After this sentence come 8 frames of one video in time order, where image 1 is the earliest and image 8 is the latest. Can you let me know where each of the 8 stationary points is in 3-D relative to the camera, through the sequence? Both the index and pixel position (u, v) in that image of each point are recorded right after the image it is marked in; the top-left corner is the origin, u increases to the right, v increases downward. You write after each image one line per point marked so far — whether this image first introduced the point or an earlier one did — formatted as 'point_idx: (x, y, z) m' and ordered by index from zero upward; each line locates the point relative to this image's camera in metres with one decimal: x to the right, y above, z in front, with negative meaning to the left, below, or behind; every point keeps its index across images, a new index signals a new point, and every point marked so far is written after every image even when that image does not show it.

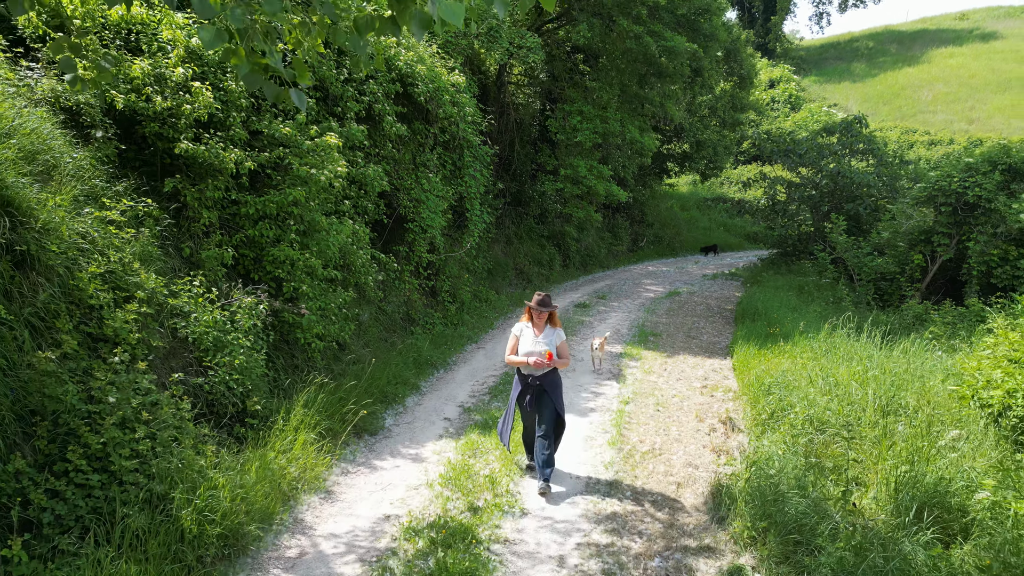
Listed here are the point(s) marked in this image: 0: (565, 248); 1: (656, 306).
0: (+1.3, +1.0, +18.2) m
1: (+2.8, -0.4, +14.2) m
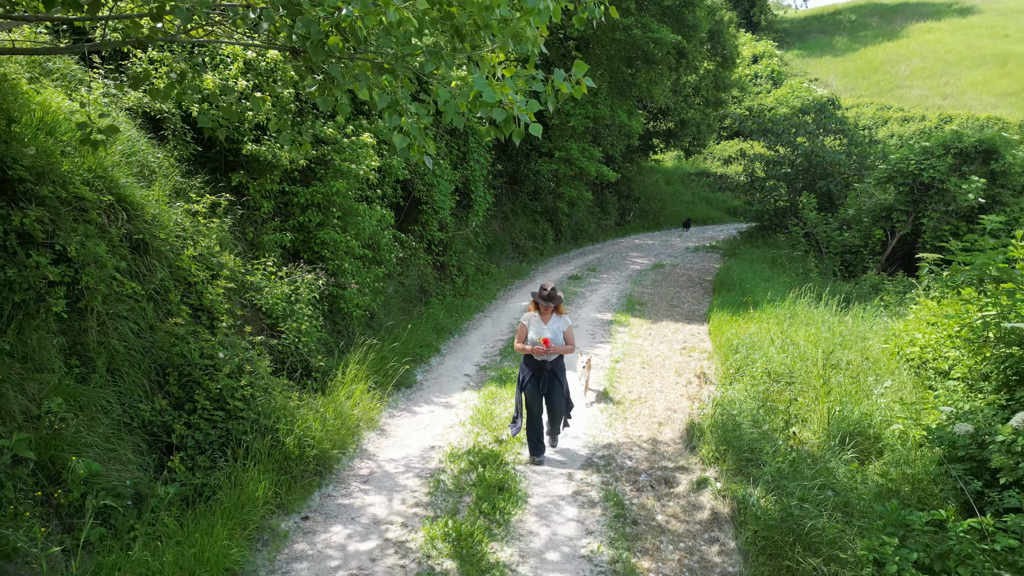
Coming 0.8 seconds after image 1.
0: (+1.2, +1.7, +19.5) m
1: (+2.7, +0.2, +15.6) m
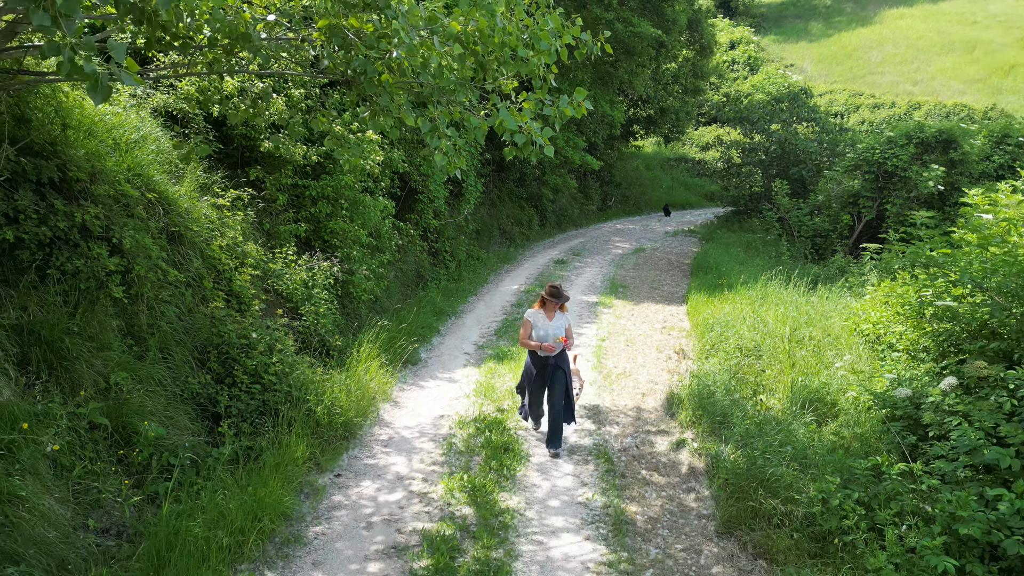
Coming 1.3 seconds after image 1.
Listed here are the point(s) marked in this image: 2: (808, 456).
0: (+0.8, +2.2, +20.2) m
1: (+2.5, +0.6, +16.4) m
2: (+2.2, -1.3, +5.5) m
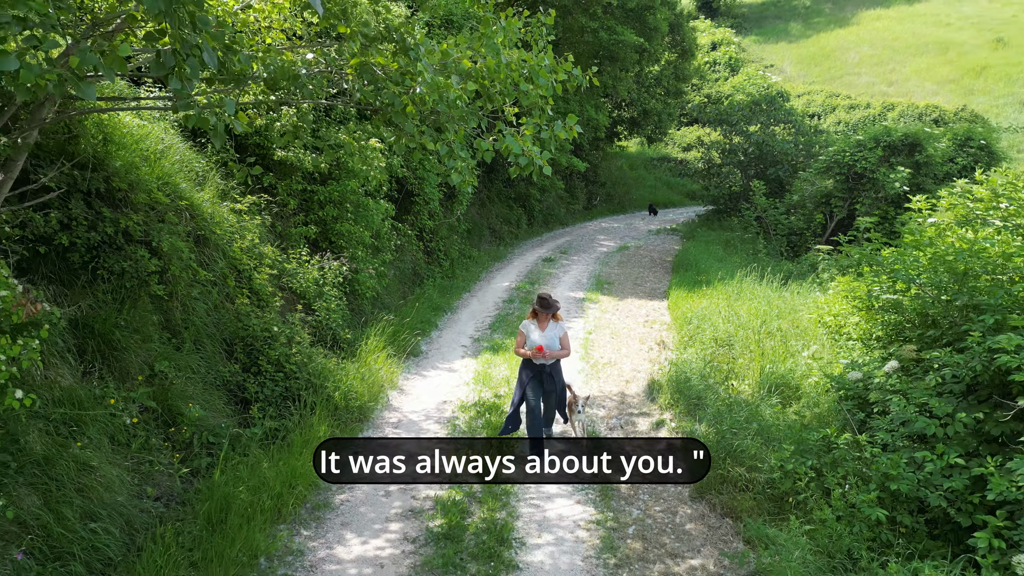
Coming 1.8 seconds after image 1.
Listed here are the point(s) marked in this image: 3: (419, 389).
0: (+0.5, +2.3, +20.9) m
1: (+2.2, +0.7, +17.1) m
2: (+2.2, -1.2, +6.2) m
3: (-1.0, -1.1, +8.1) m
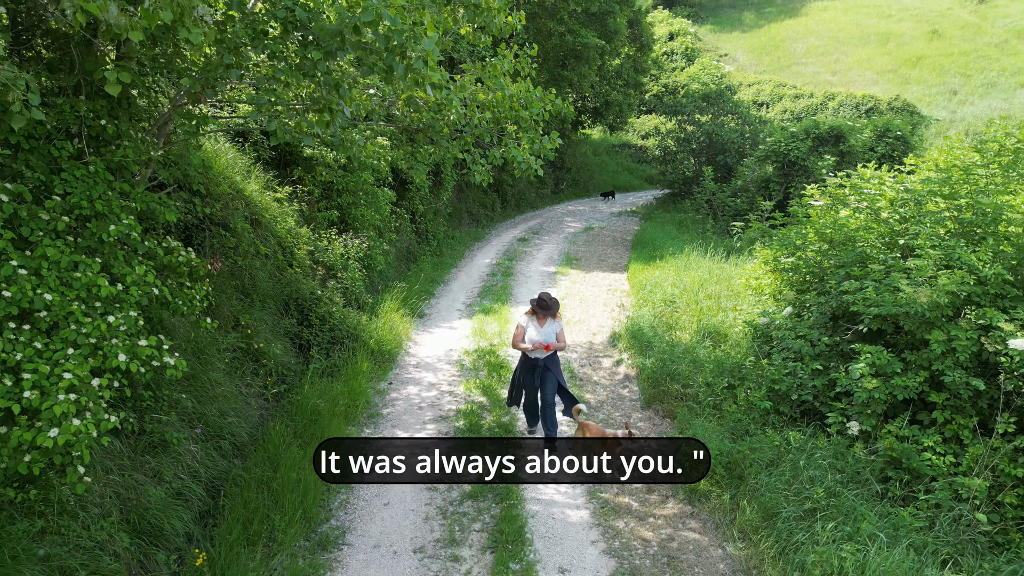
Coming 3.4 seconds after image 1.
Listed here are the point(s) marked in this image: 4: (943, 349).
0: (-0.3, +2.9, +22.9) m
1: (+1.7, +1.3, +19.3) m
2: (+2.1, -0.8, +8.4) m
3: (-1.1, -0.7, +10.1) m
4: (+3.4, -0.5, +5.8) m
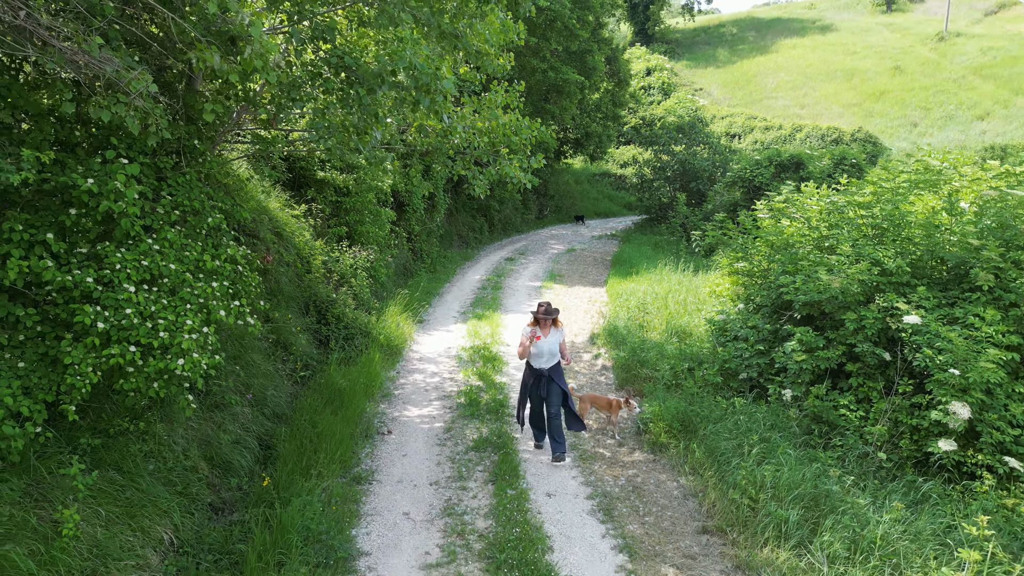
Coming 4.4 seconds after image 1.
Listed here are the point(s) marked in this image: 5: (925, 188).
0: (-0.7, +2.3, +24.4) m
1: (+1.3, +0.8, +20.7) m
2: (+2.0, -0.8, +9.8) m
3: (-1.3, -0.8, +11.4) m
4: (+3.3, -0.4, +7.3) m
5: (+4.7, +1.1, +8.5) m
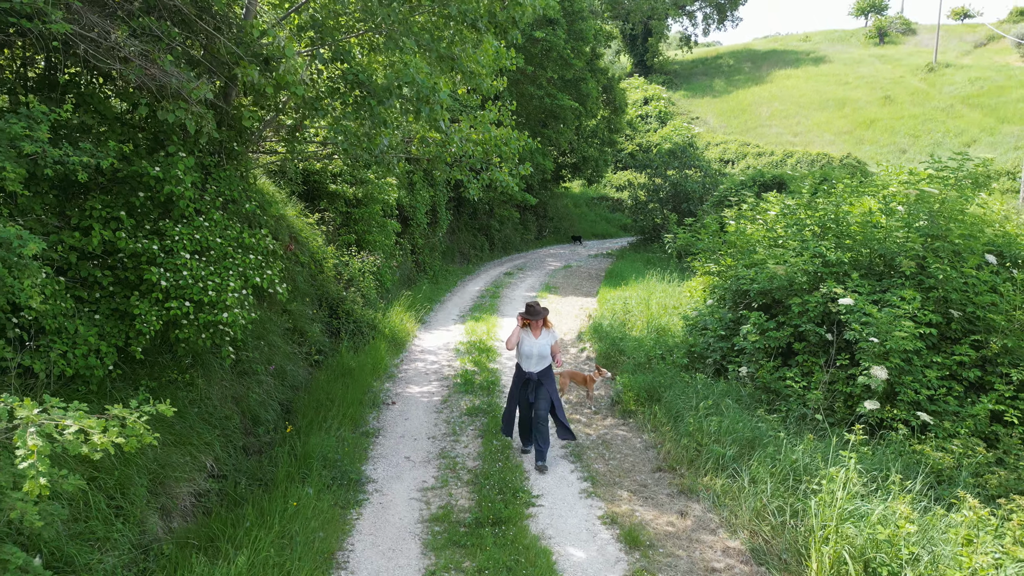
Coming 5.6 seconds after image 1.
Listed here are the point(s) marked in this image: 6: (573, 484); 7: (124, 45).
0: (-0.7, +1.8, +25.6) m
1: (+1.3, +0.4, +21.8) m
2: (+1.9, -0.8, +10.8) m
3: (-1.4, -0.8, +12.5) m
4: (+3.2, -0.2, +8.3) m
5: (+4.6, +1.2, +9.6) m
6: (+0.5, -1.6, +6.2) m
7: (-2.8, +1.7, +5.3) m
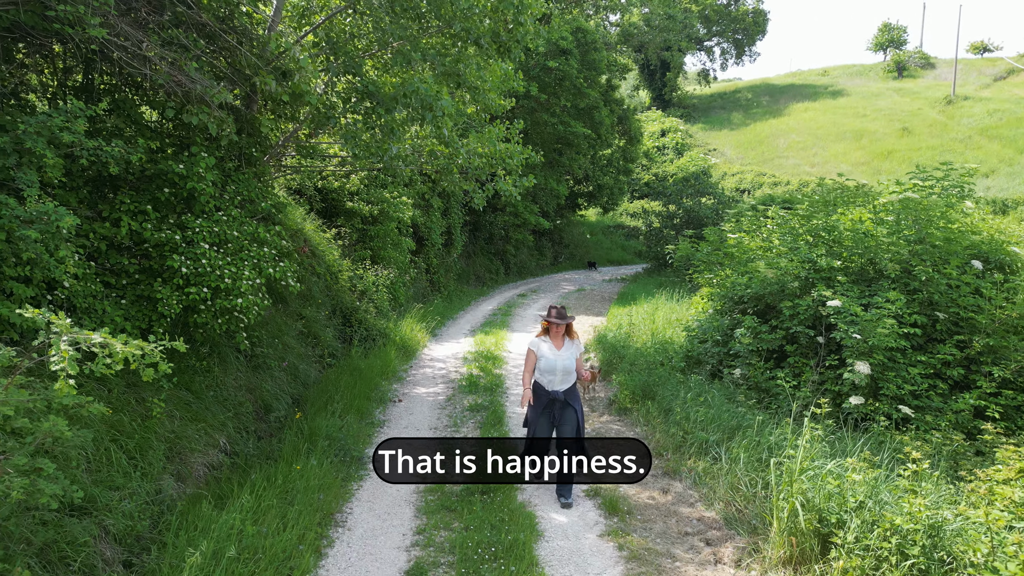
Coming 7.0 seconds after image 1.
0: (-0.2, +1.0, +26.1) m
1: (+1.7, -0.2, +22.2) m
2: (+2.0, -1.0, +11.2) m
3: (-1.2, -1.0, +12.9) m
4: (+3.2, -0.3, +8.6) m
5: (+4.6, +1.1, +10.0) m
6: (+0.5, -1.6, +6.5) m
7: (-2.8, +1.9, +5.9) m
